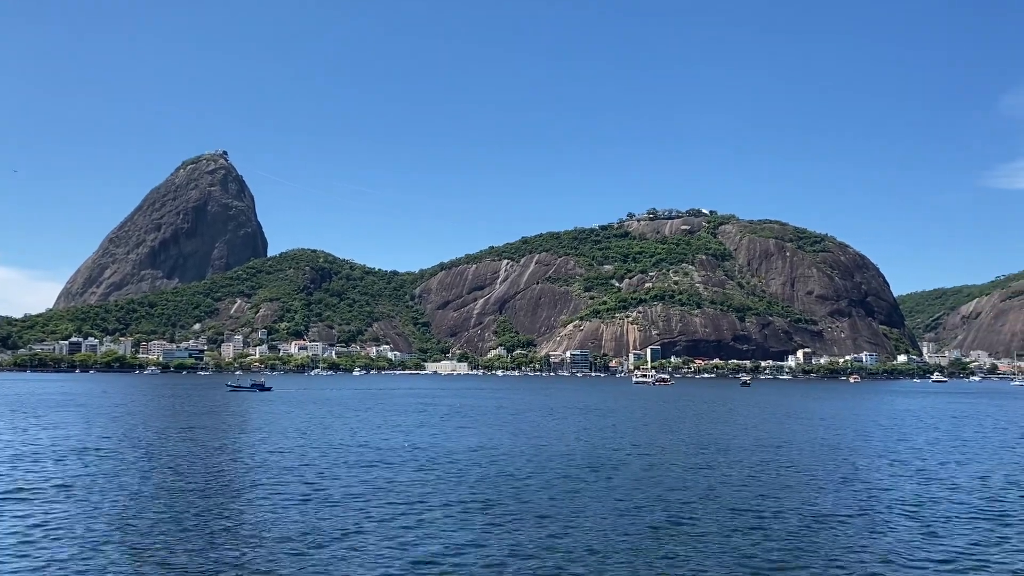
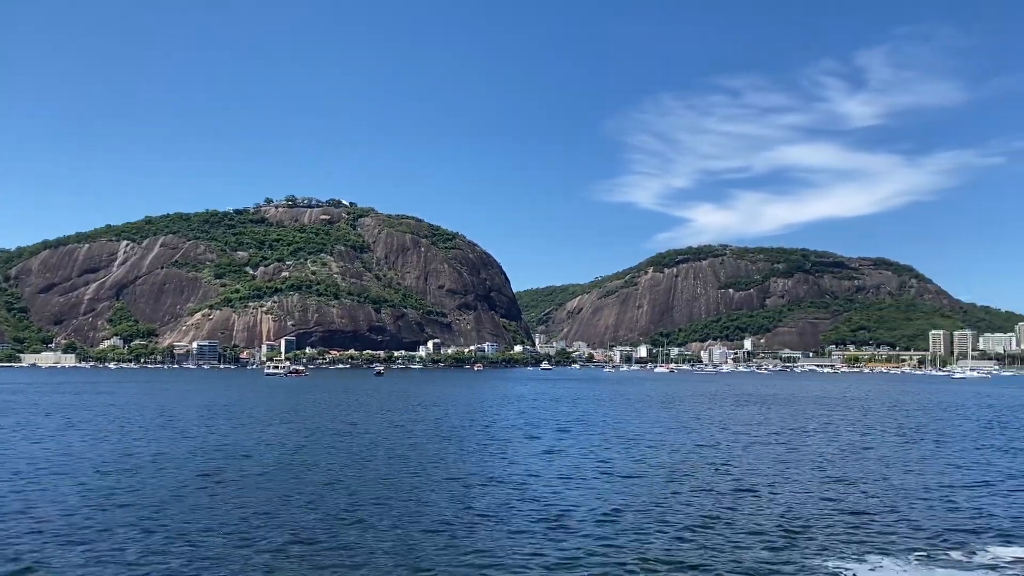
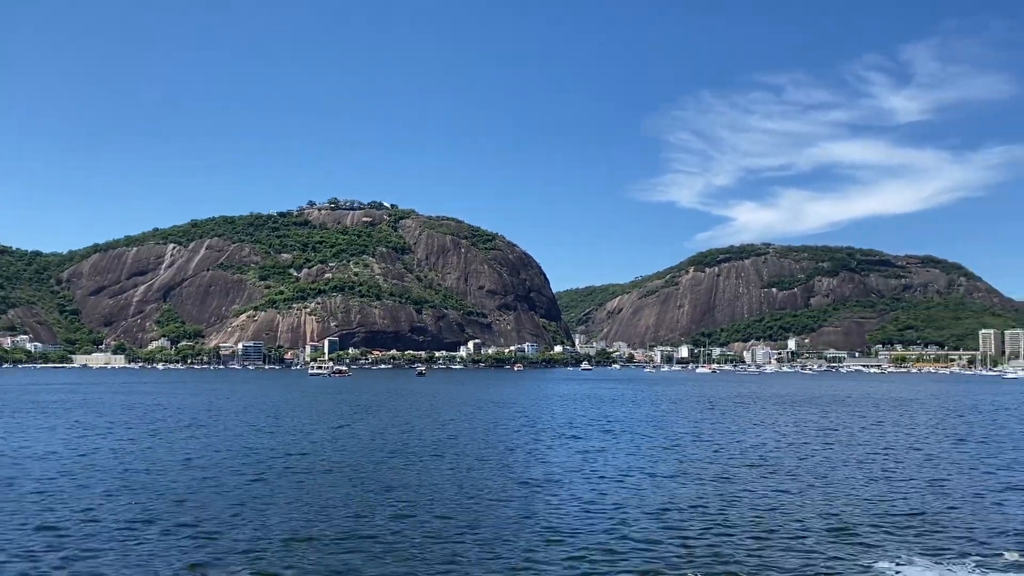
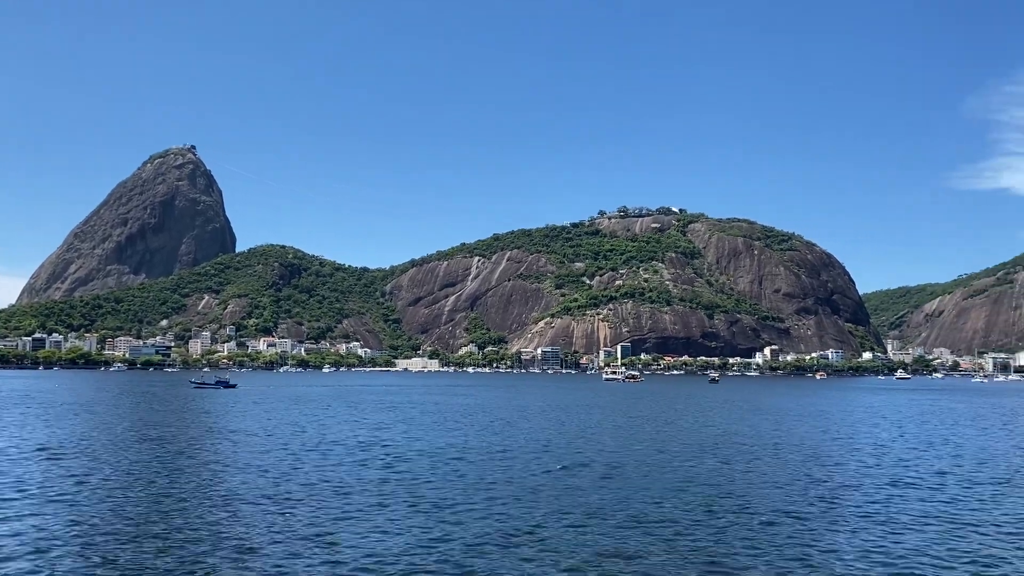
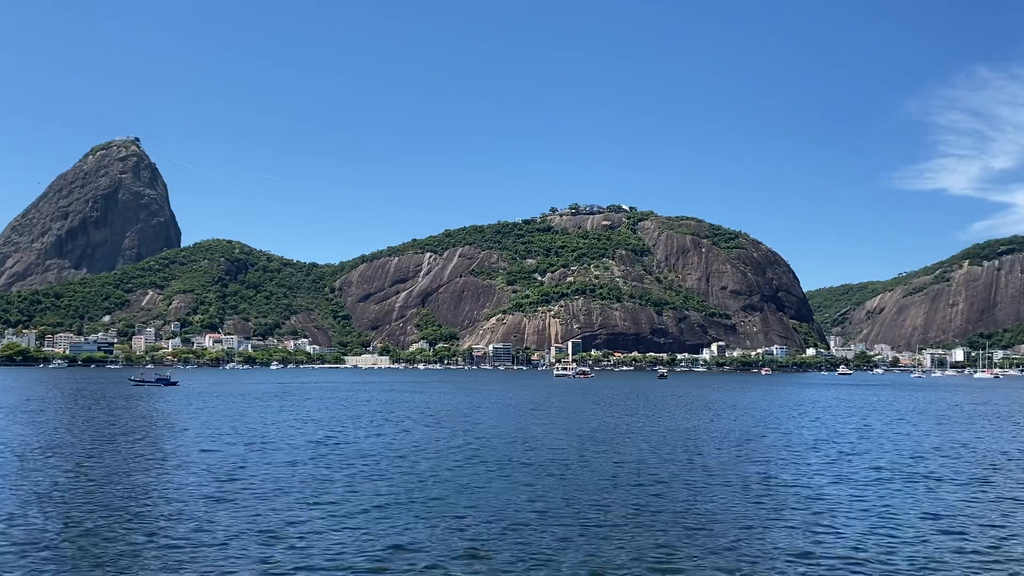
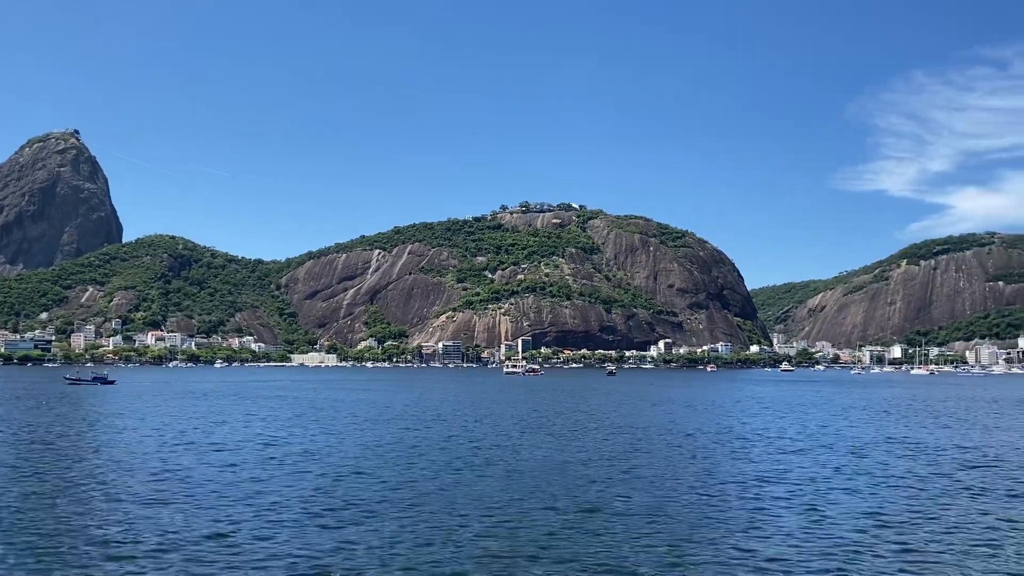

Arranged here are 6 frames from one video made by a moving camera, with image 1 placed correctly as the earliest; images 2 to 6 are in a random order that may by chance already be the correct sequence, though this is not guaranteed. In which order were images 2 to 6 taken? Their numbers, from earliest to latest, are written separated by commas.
4, 5, 6, 3, 2
